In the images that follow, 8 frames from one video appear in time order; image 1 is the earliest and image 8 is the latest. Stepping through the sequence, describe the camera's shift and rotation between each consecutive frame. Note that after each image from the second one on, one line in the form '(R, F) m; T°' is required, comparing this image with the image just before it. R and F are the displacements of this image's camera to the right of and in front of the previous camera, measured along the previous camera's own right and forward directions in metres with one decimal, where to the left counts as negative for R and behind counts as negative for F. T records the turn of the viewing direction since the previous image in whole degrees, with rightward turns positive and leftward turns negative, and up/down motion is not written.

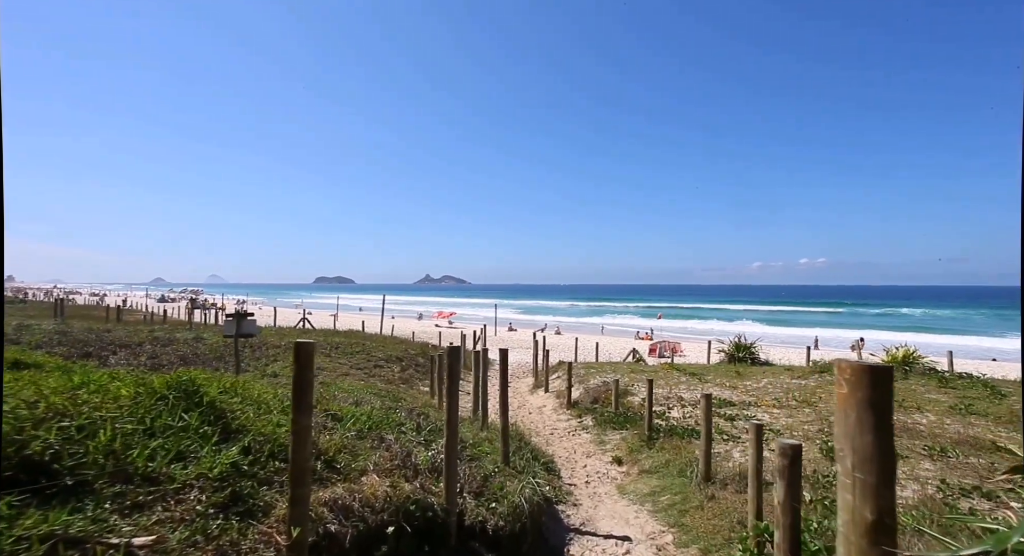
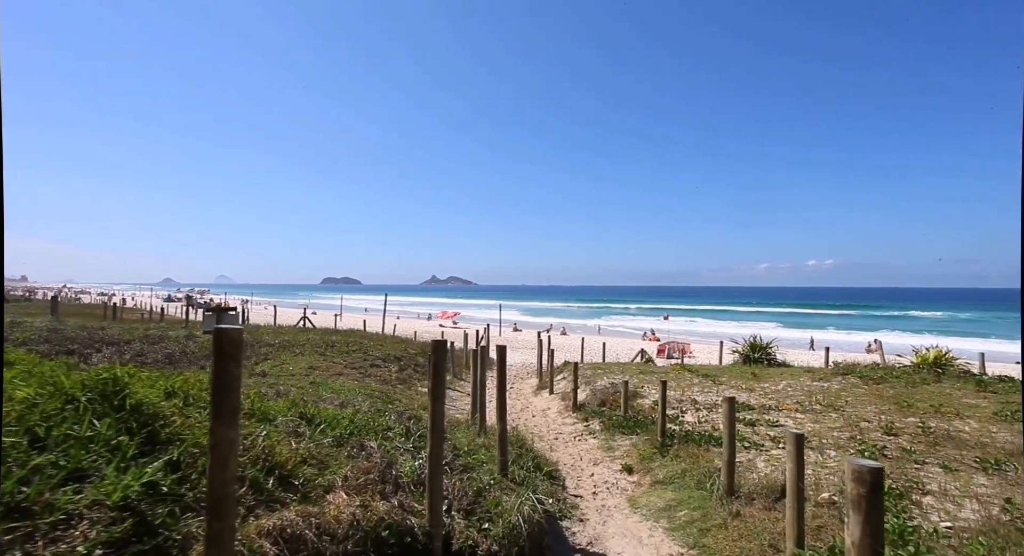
(+0.1, +0.7) m; -1°
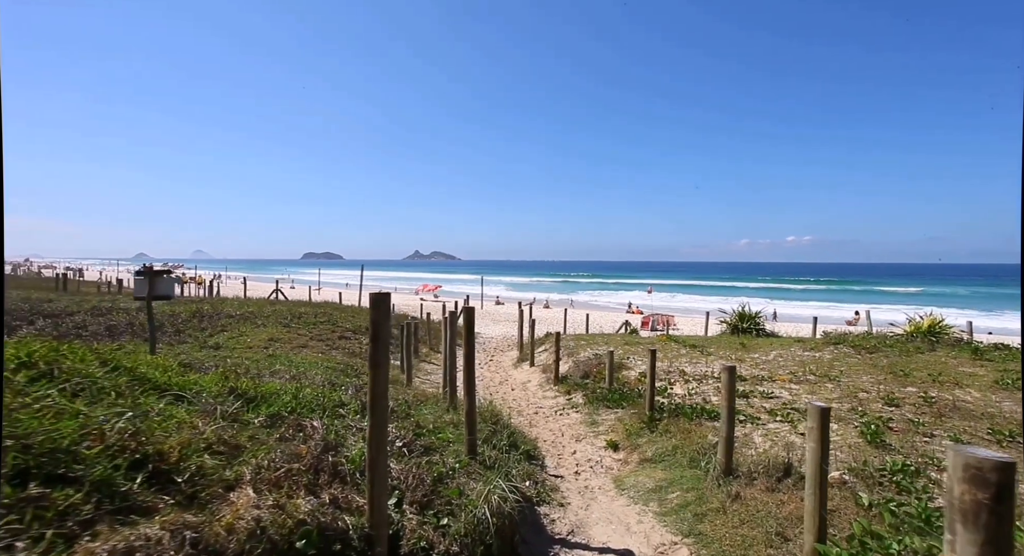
(+0.1, +0.9) m; +2°
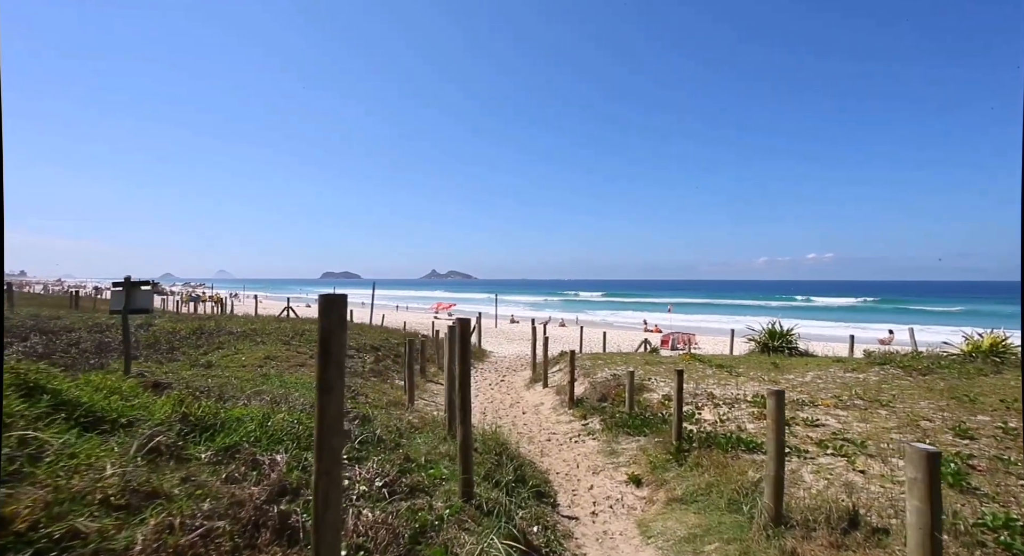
(+0.1, +0.8) m; -2°
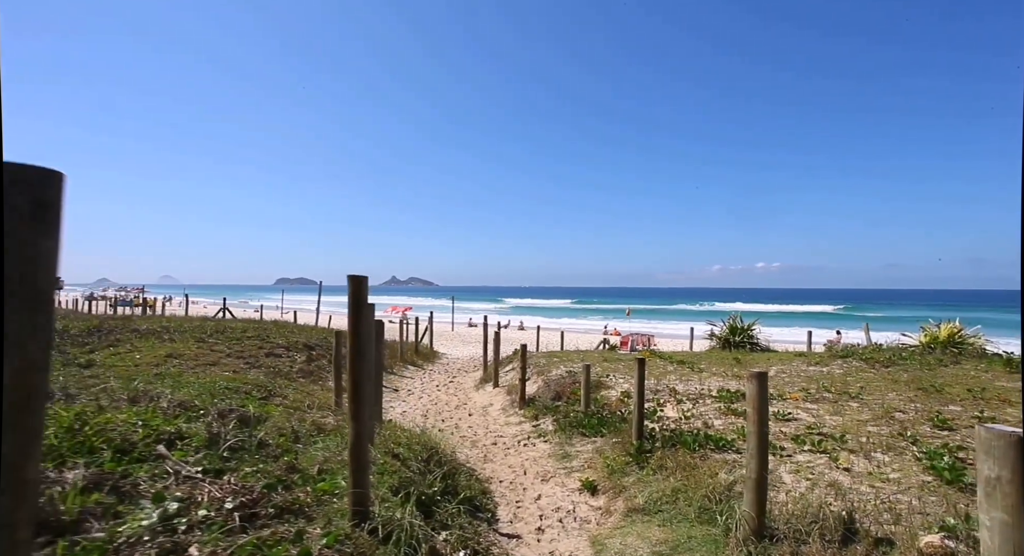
(+0.3, +1.0) m; +4°
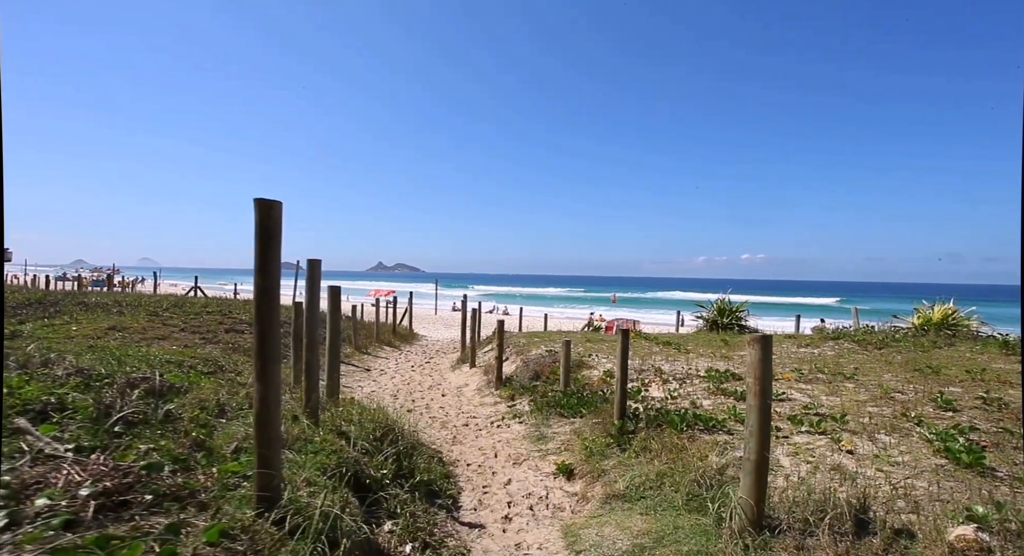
(+0.2, +0.6) m; +1°
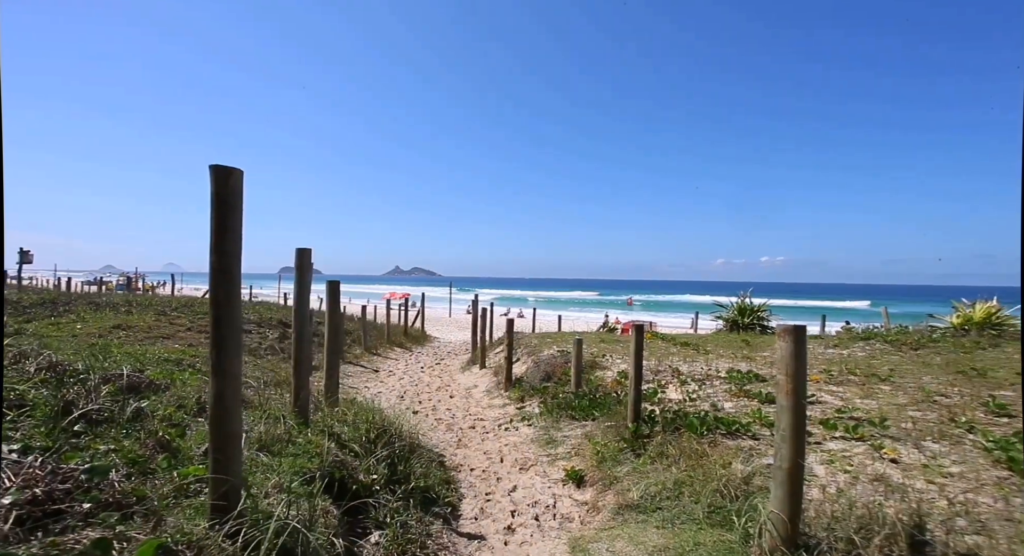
(+0.1, +0.3) m; -2°
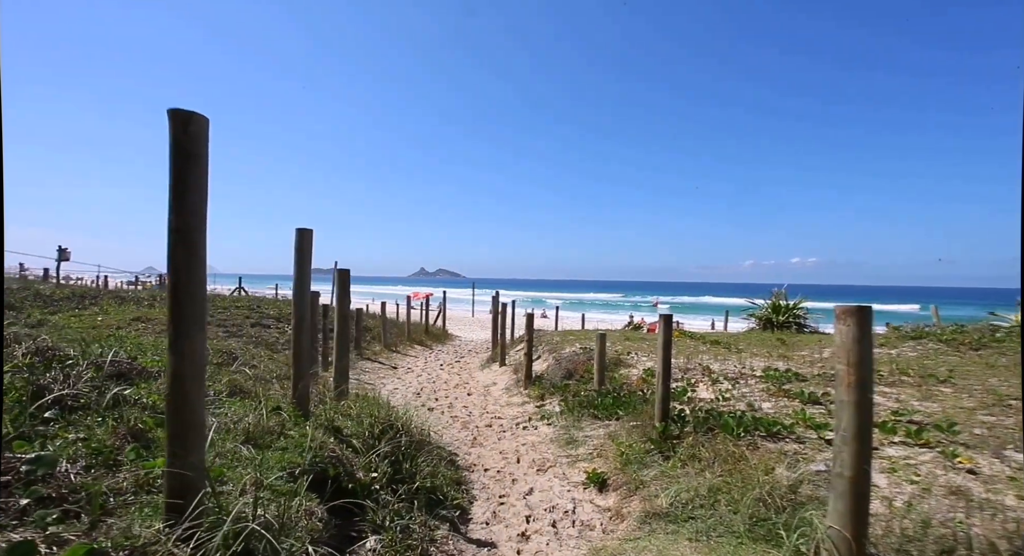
(+0.1, +0.4) m; -3°
